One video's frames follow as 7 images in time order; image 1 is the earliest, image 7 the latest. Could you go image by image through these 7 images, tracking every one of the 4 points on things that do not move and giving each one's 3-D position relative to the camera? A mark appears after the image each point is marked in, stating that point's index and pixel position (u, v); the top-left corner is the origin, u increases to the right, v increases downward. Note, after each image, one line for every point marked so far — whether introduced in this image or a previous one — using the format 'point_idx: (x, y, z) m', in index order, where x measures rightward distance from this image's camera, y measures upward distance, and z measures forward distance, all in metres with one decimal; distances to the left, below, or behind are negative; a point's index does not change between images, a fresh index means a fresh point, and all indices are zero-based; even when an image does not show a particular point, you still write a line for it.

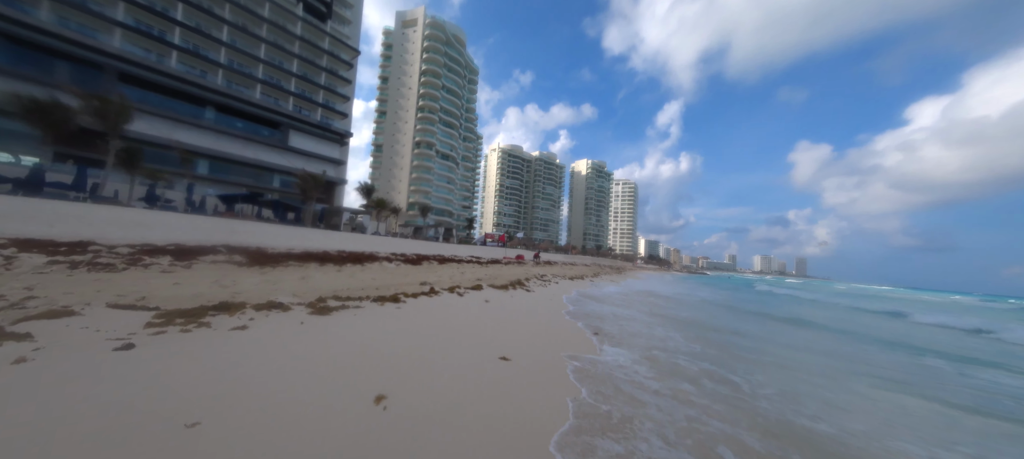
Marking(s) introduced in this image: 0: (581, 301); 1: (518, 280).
0: (+3.1, -3.1, +11.6) m
1: (+0.1, -2.2, +12.5) m
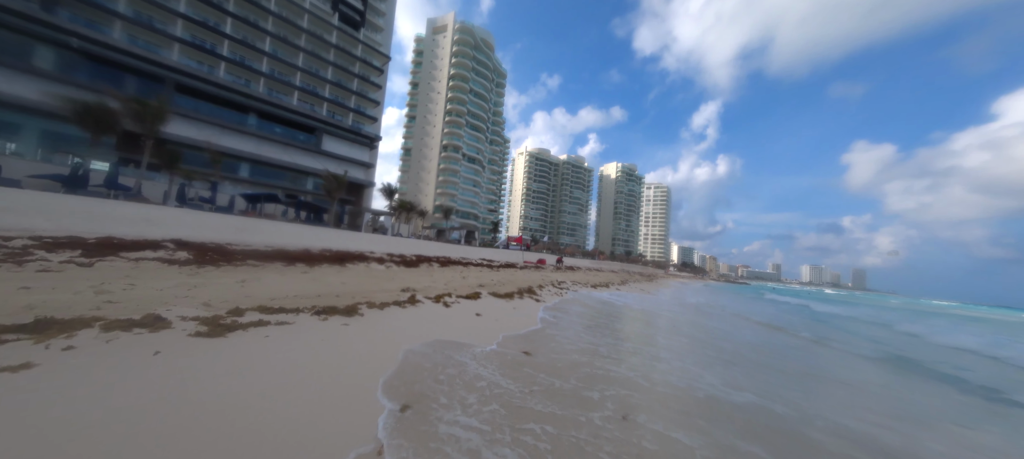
0: (+3.4, -3.1, +9.7) m
1: (+0.5, -2.2, +10.9) m
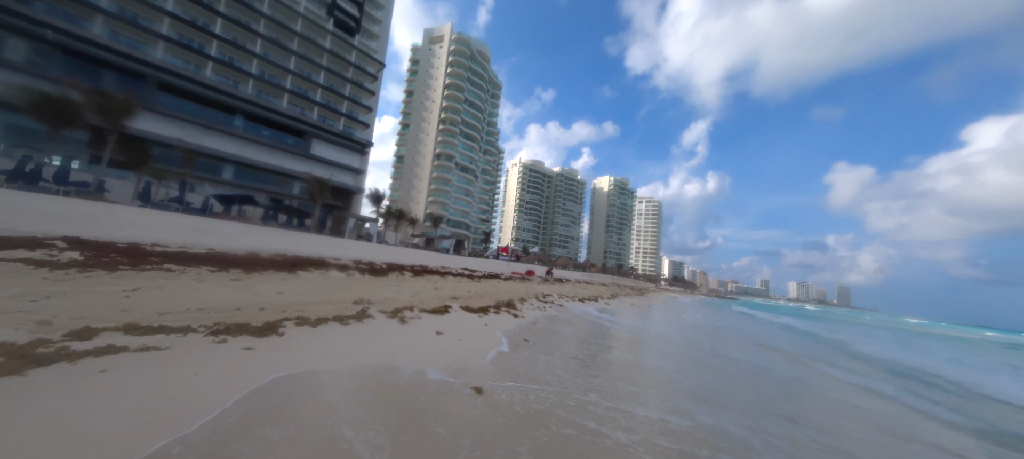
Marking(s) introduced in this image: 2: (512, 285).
0: (+2.7, -3.4, +8.8) m
1: (-0.2, -2.5, +10.0) m
2: (-0.1, -2.9, +14.4) m
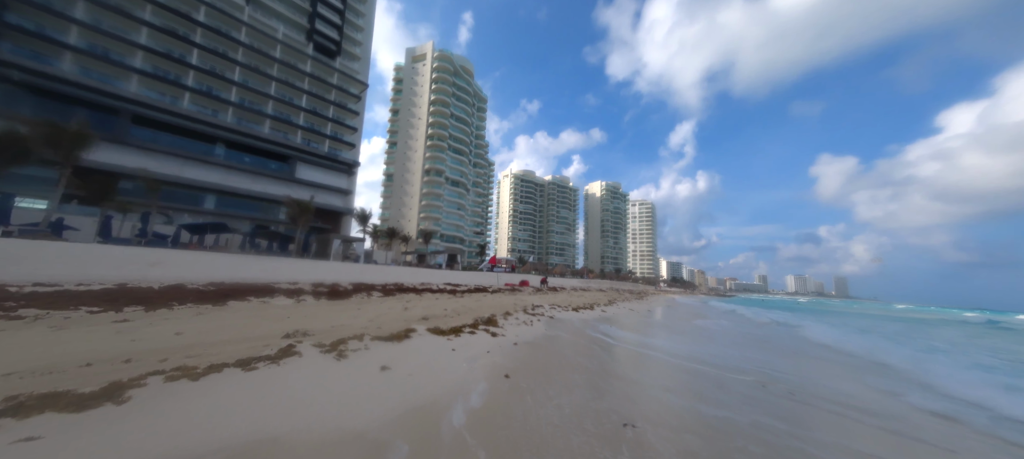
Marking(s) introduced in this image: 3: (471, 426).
0: (+2.2, -3.4, +7.8) m
1: (-0.8, -2.7, +8.9) m
2: (-0.7, -3.3, +13.3) m
3: (-0.5, -2.4, +3.5) m
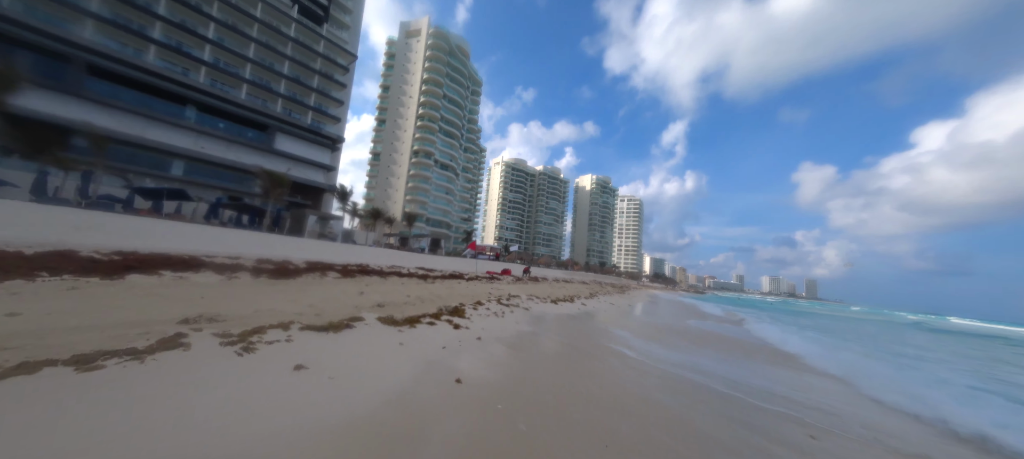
0: (+1.4, -3.1, +7.2) m
1: (-1.6, -2.2, +8.2) m
2: (-1.7, -2.6, +12.6) m
3: (-1.1, -2.1, +2.8) m
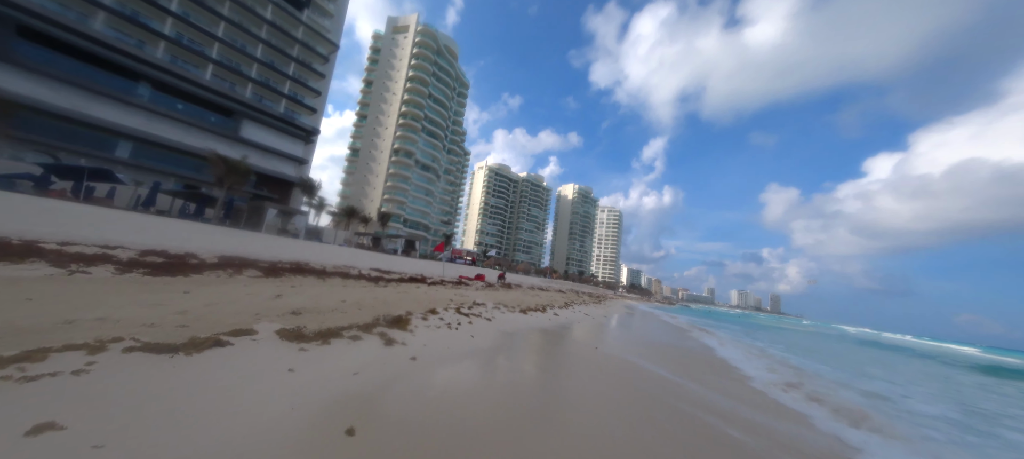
0: (+0.3, -3.1, +6.1) m
1: (-2.7, -2.0, +6.9) m
2: (-3.1, -2.5, +11.3) m
3: (-1.8, -1.8, +1.5) m
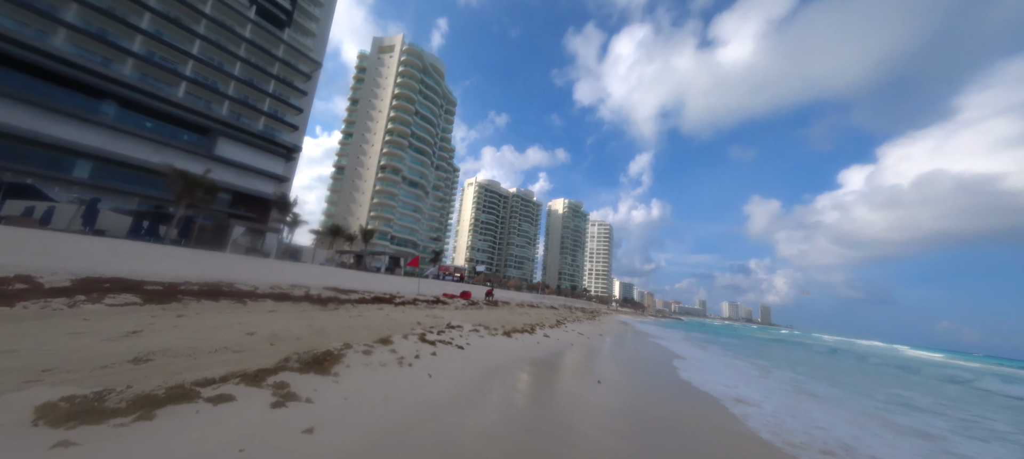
0: (-0.1, -3.1, +4.4) m
1: (-3.2, -2.1, +5.1) m
2: (-3.7, -2.9, +9.5) m
3: (-2.2, -1.6, -0.2) m
